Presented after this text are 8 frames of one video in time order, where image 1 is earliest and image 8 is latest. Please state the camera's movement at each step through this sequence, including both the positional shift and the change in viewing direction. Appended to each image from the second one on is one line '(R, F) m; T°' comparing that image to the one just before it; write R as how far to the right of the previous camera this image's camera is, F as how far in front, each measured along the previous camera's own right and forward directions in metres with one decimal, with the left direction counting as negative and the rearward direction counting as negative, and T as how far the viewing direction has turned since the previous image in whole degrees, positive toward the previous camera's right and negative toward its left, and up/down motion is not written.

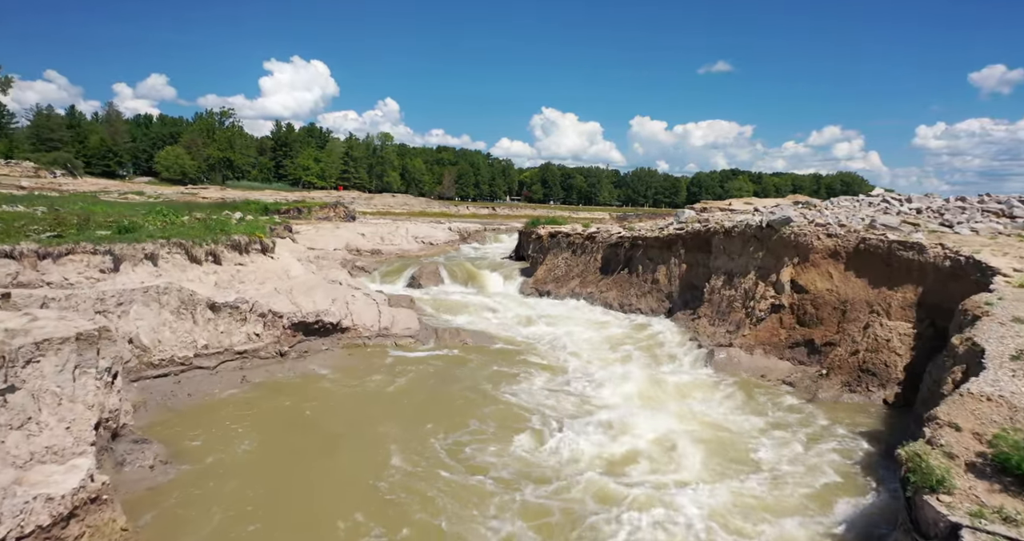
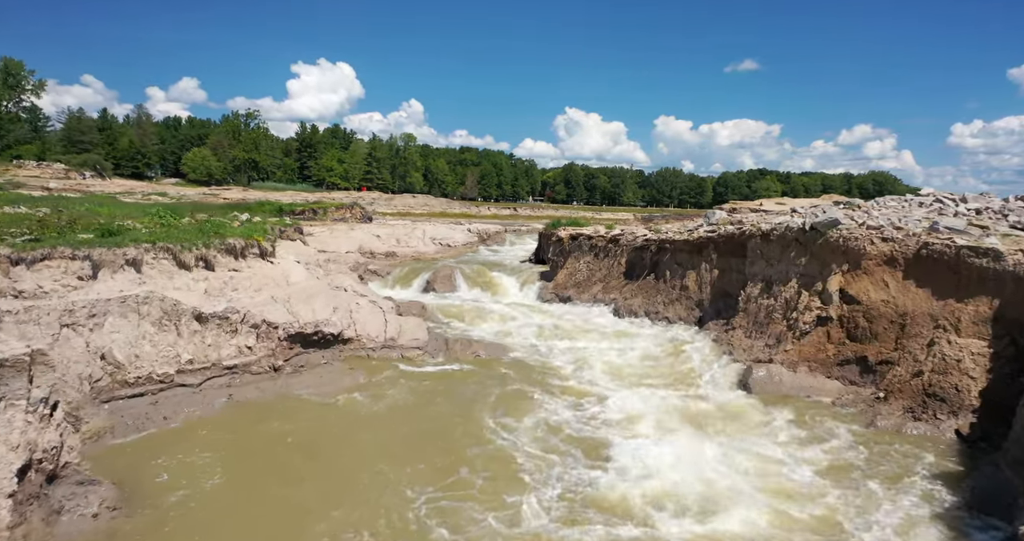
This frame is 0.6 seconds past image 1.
(+0.2, +1.3) m; -2°
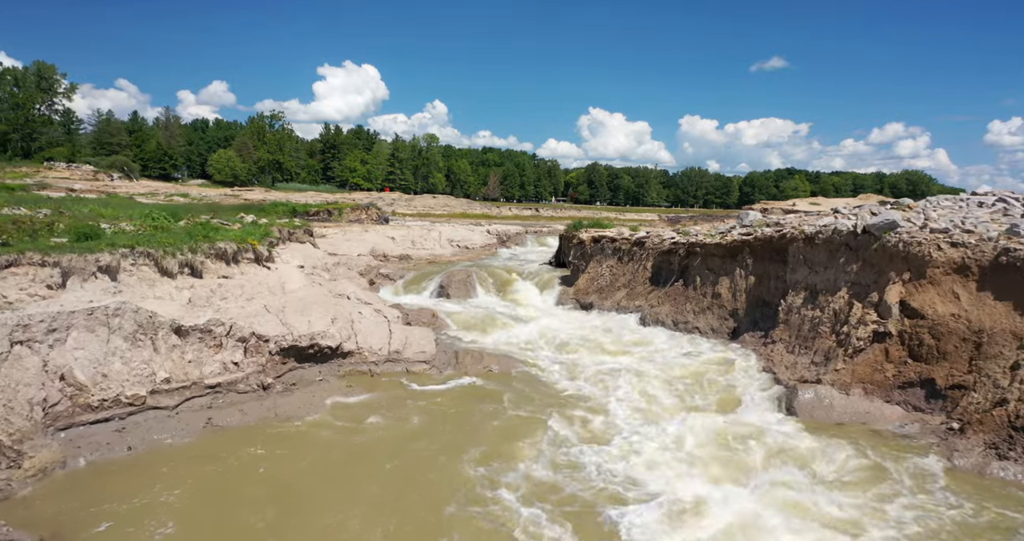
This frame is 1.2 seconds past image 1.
(+0.2, +1.4) m; -2°
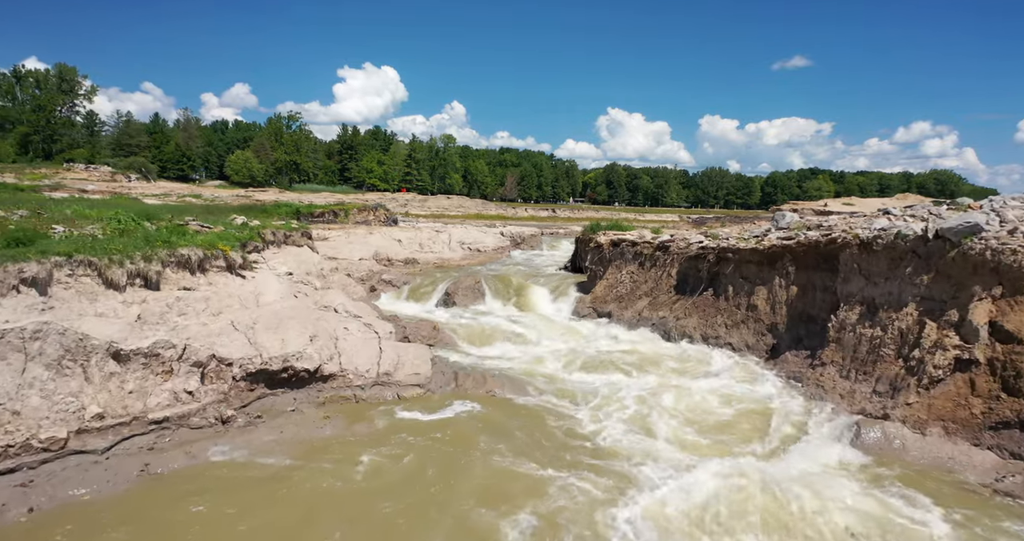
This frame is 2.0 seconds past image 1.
(+0.2, +1.9) m; -2°
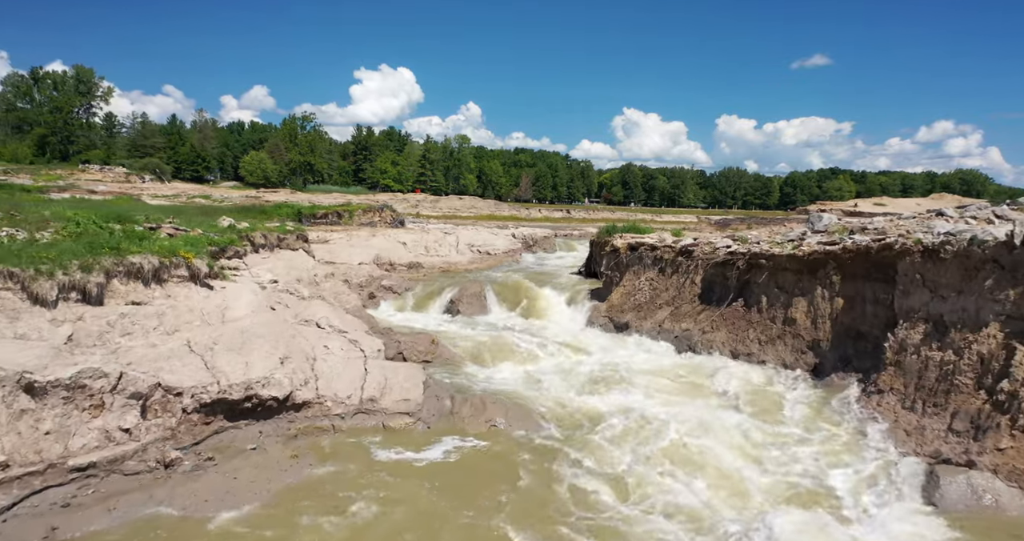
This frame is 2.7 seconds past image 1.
(+0.2, +1.7) m; -1°
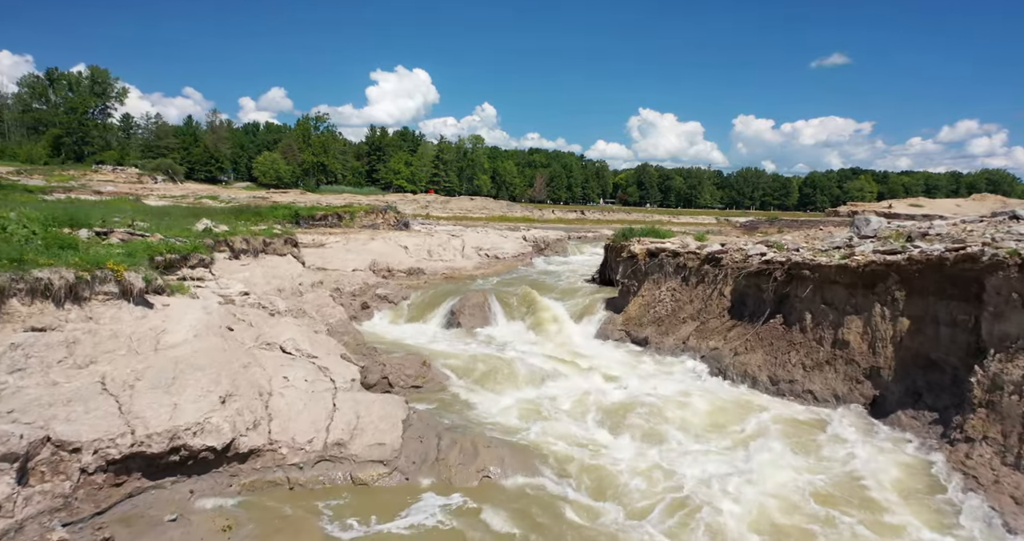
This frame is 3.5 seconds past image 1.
(+0.3, +2.1) m; -1°
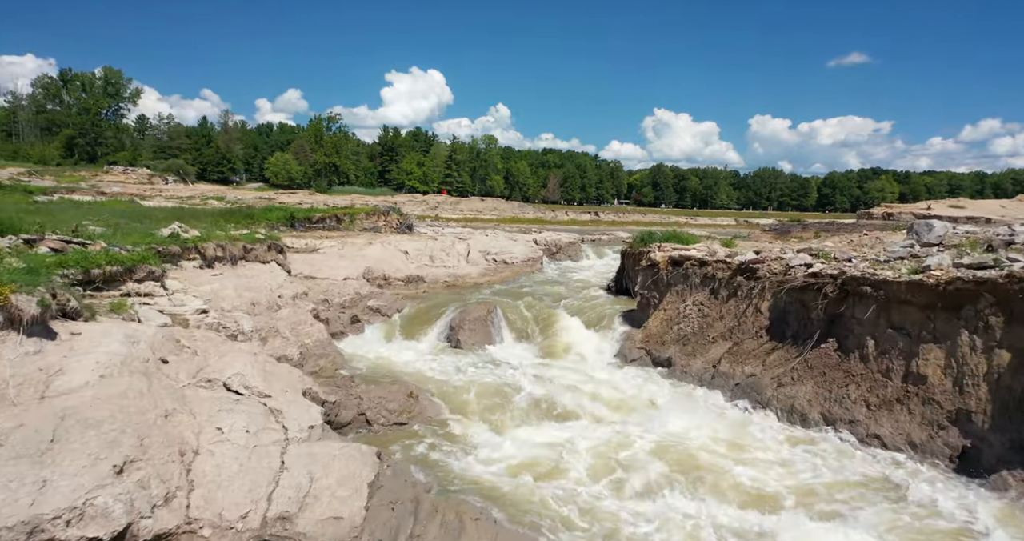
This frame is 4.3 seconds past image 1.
(+0.2, +2.1) m; -1°
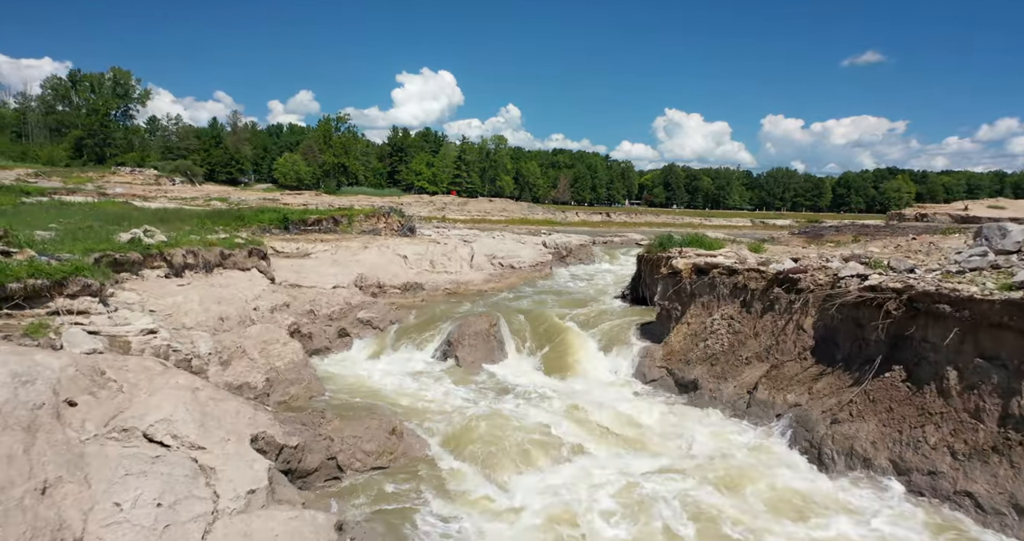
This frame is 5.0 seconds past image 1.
(+0.1, +1.9) m; -1°
